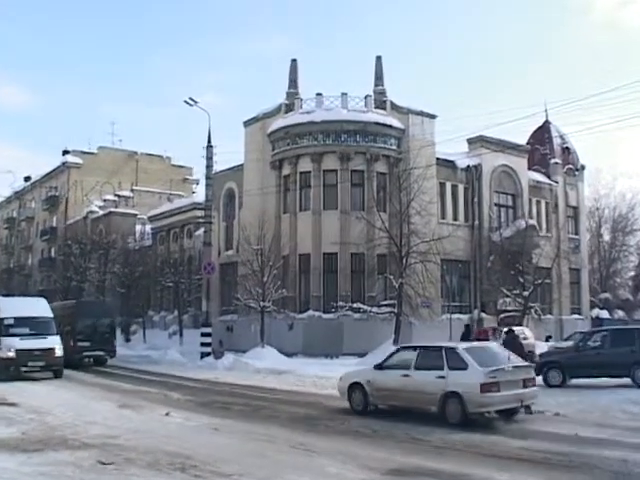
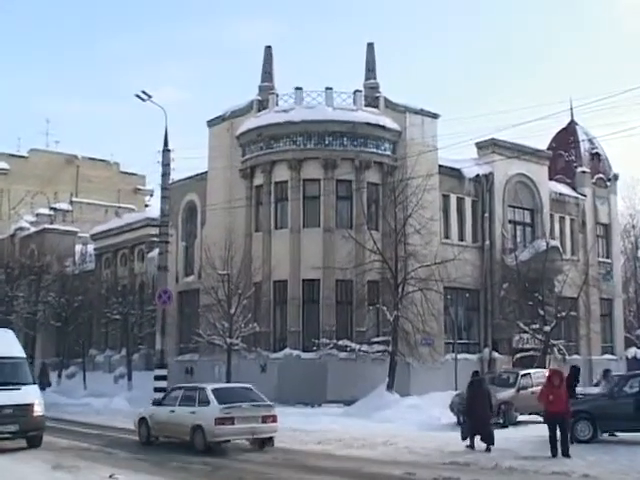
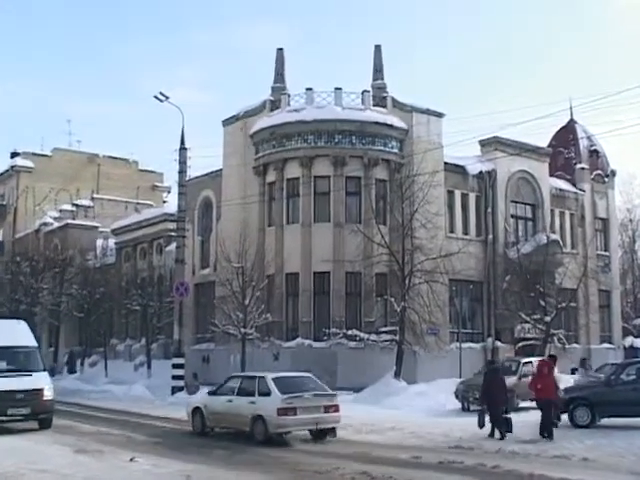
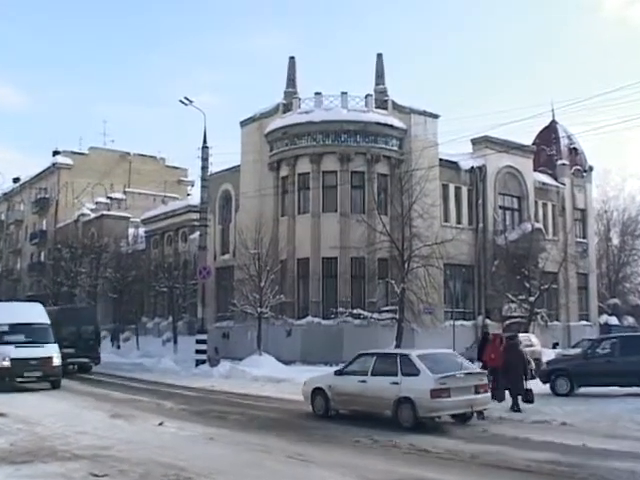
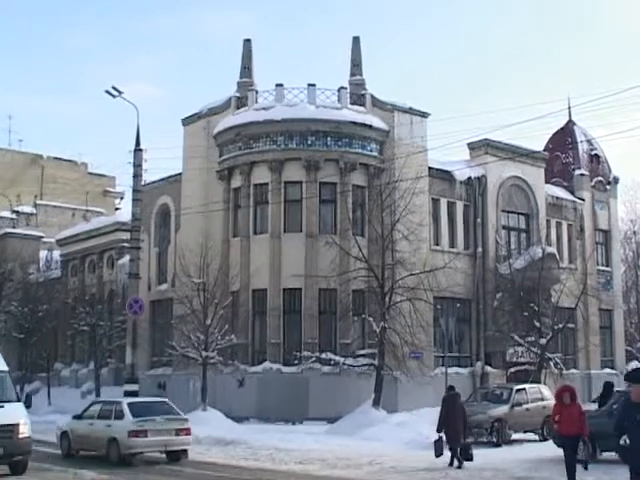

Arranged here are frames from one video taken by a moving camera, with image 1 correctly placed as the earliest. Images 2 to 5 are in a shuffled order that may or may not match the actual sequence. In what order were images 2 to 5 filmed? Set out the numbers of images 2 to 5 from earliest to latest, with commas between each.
4, 3, 2, 5
